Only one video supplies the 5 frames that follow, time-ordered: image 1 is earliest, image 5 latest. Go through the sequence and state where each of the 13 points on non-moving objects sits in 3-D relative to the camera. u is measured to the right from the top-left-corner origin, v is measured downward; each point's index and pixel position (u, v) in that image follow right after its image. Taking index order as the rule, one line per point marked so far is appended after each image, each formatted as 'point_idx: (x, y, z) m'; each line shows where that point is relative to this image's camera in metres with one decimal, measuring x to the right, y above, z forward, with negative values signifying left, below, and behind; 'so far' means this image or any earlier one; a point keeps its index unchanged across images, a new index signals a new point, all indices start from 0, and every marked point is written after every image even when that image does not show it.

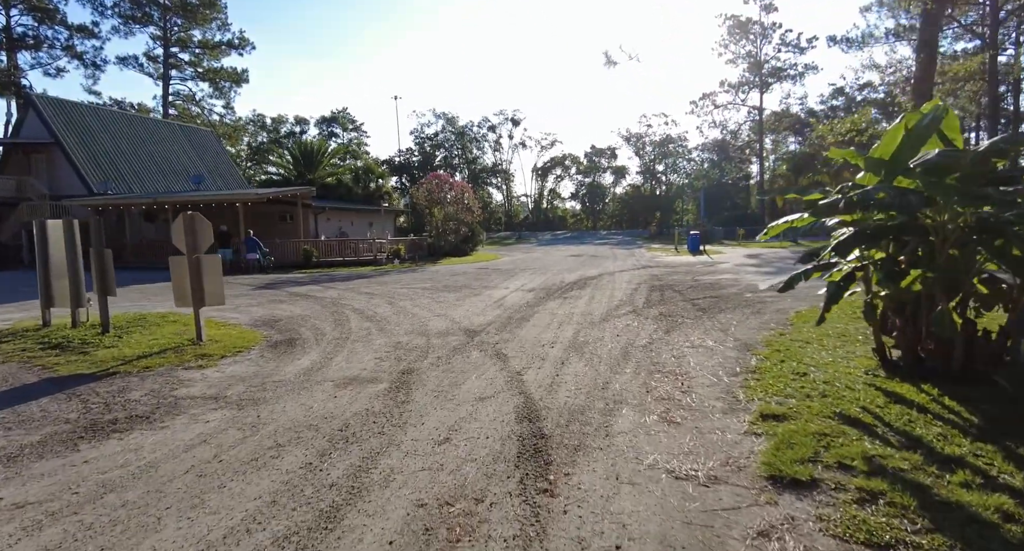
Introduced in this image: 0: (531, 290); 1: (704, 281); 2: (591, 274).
0: (+0.5, -0.4, +13.1) m
1: (+5.2, -0.2, +14.1) m
2: (+2.6, +0.1, +17.1) m
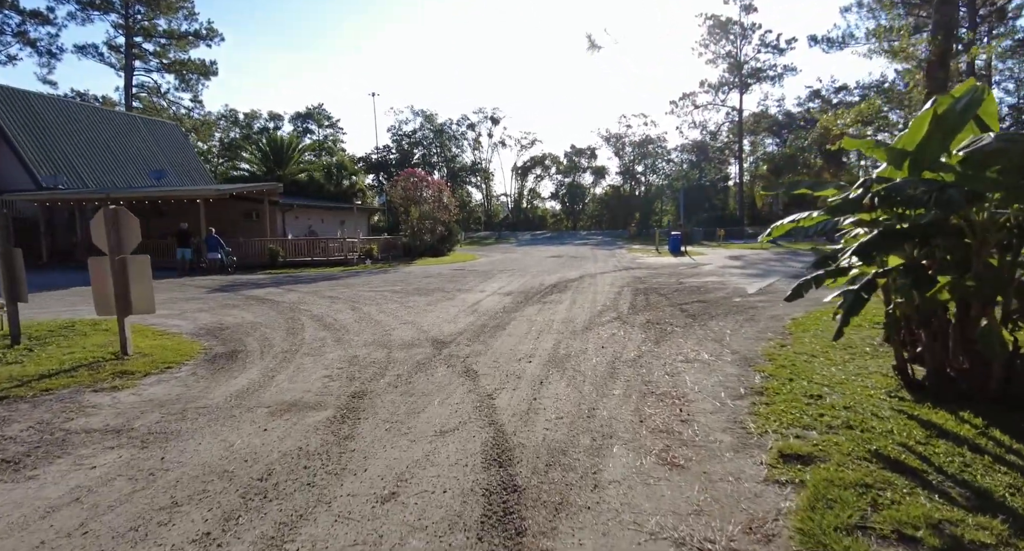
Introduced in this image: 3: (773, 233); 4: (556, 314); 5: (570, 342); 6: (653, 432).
0: (-0.1, -0.4, +12.3) m
1: (+4.6, -0.2, +13.5) m
2: (+1.9, 0.0, +16.4) m
3: (+2.9, +0.5, +5.8) m
4: (+0.8, -0.7, +9.1) m
5: (+0.8, -0.9, +6.9) m
6: (+1.1, -1.2, +3.9) m
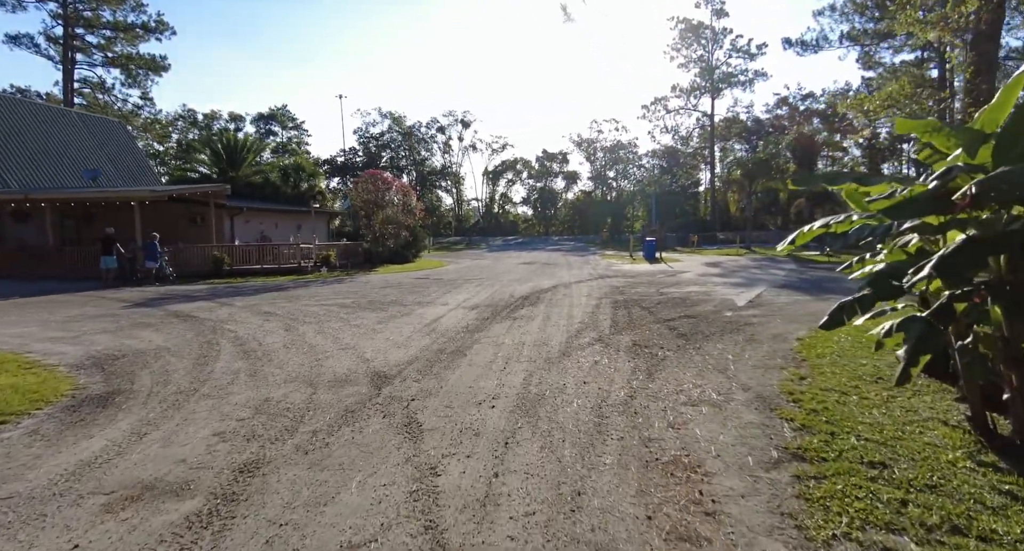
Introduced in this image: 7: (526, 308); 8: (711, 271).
0: (-0.8, -0.7, +11.0) m
1: (+3.8, -0.5, +12.3) m
2: (+0.9, -0.3, +15.1) m
3: (+2.5, +0.3, +4.6) m
4: (+0.2, -0.9, +7.8) m
5: (+0.3, -1.1, +5.6) m
6: (+0.8, -1.3, +2.6) m
7: (+0.3, -0.7, +10.6) m
8: (+7.3, +0.2, +19.1) m
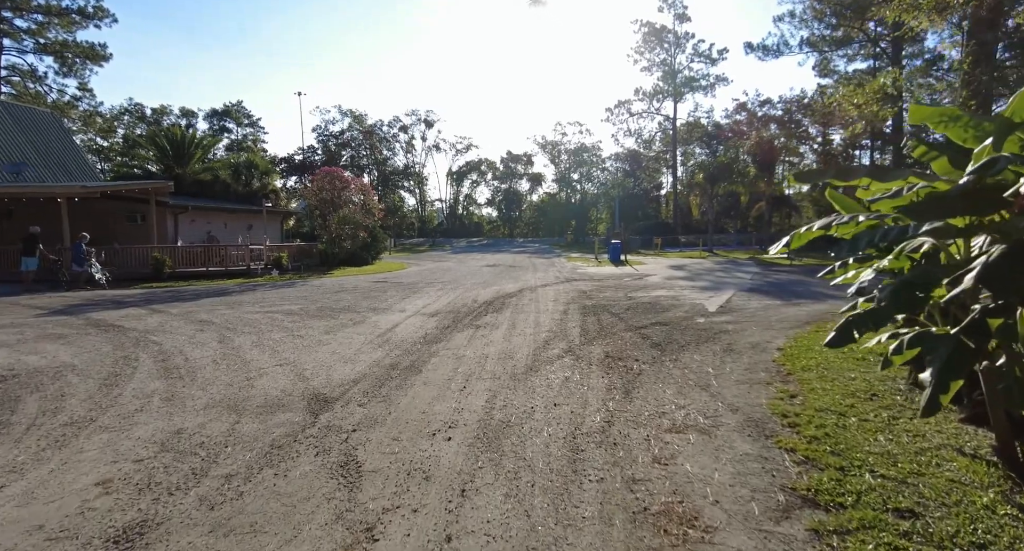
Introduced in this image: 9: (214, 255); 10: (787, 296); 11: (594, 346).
0: (-1.6, -0.7, +10.2) m
1: (+3.0, -0.6, +11.9) m
2: (-0.1, -0.4, +14.4) m
3: (+2.2, +0.2, +4.1) m
4: (-0.3, -1.0, +7.1) m
5: (0.0, -1.1, +4.9) m
6: (+0.6, -1.4, +2.0) m
7: (-0.4, -0.8, +9.9) m
8: (+6.0, +0.1, +18.9) m
9: (-11.2, +0.7, +19.5) m
10: (+6.4, -0.5, +12.1) m
11: (+1.1, -1.0, +7.0) m
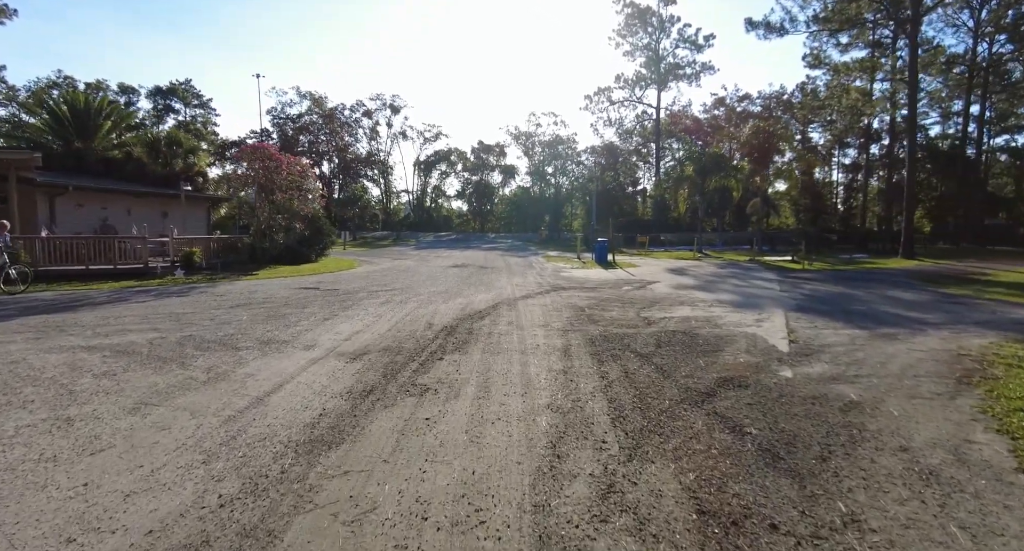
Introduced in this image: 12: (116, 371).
0: (-1.9, -1.0, +6.4) m
1: (+2.5, -0.8, +8.3) m
2: (-0.7, -0.6, +10.7) m
3: (+2.2, -0.1, +0.5) m
4: (-0.5, -1.2, +3.4) m
5: (-0.1, -1.4, +1.2) m
6: (+0.7, -1.7, -1.7) m
7: (-0.8, -1.0, +6.1) m
8: (+5.2, -0.2, +15.5) m
9: (-12.1, +0.7, +15.1) m
10: (+5.9, -0.8, +8.7) m
11: (+0.9, -1.2, +3.4) m
12: (-4.3, -1.0, +5.6) m
